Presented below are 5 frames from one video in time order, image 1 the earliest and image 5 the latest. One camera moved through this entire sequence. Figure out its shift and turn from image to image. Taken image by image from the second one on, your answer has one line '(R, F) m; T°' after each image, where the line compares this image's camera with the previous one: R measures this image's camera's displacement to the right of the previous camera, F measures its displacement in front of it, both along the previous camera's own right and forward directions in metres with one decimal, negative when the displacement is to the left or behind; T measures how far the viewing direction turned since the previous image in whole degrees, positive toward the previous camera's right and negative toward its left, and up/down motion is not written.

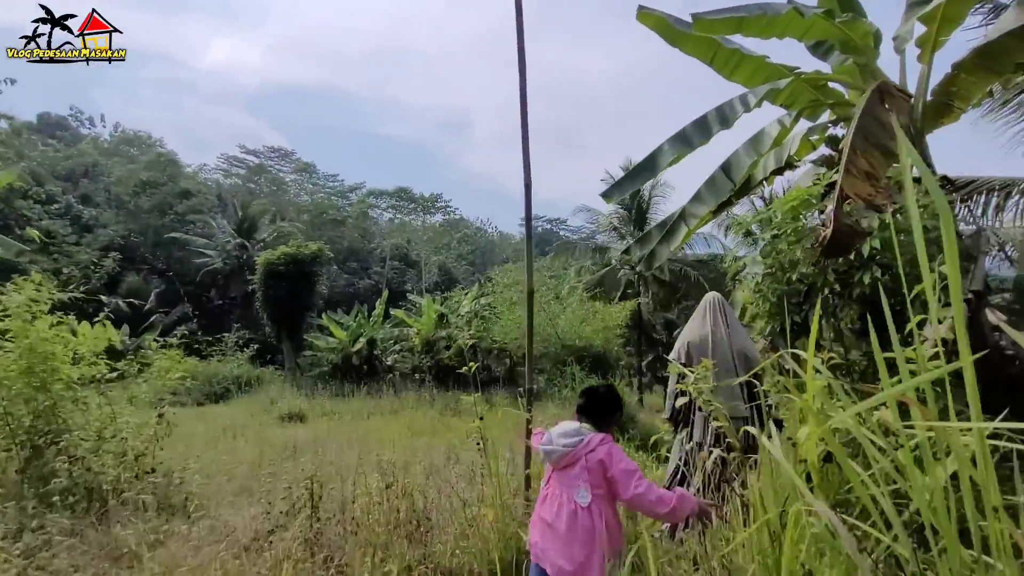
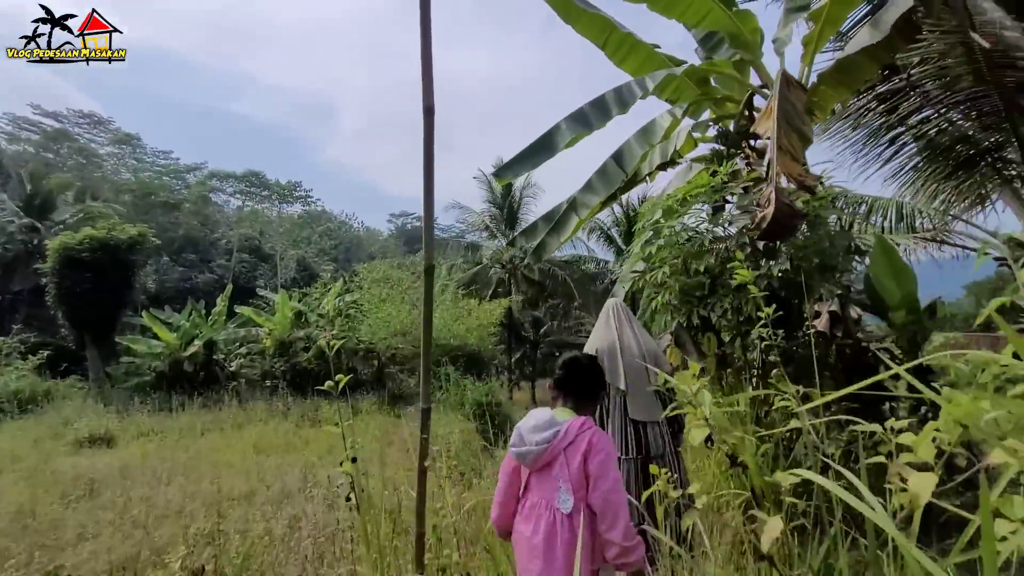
(-0.1, +0.5) m; +15°
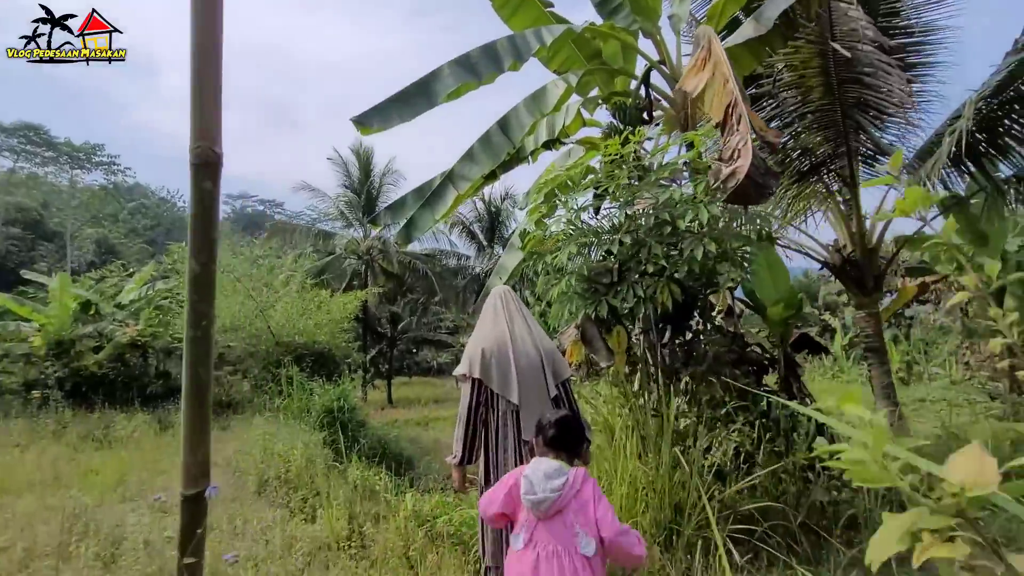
(0.0, +0.6) m; +17°
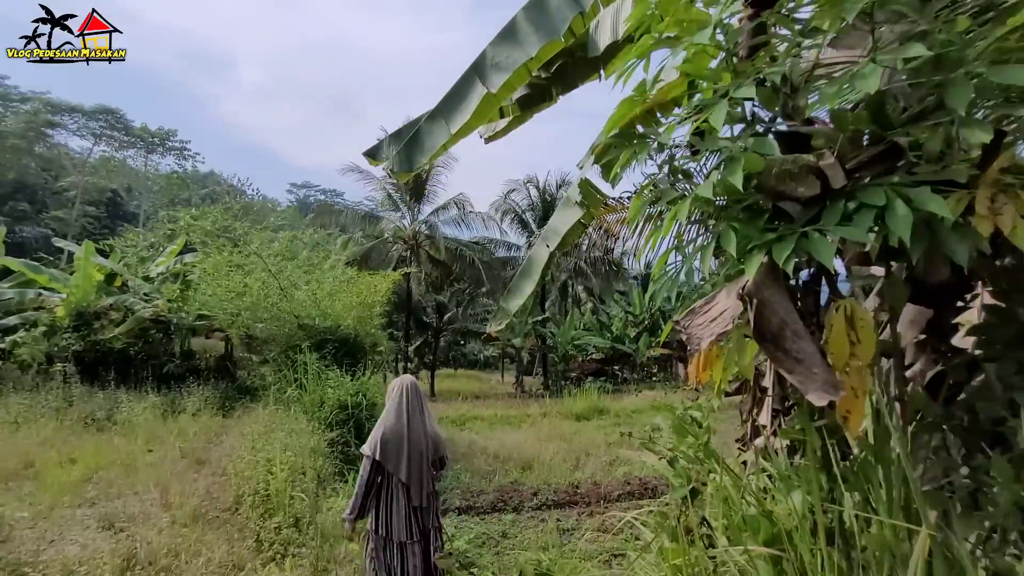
(0.0, +1.2) m; -6°
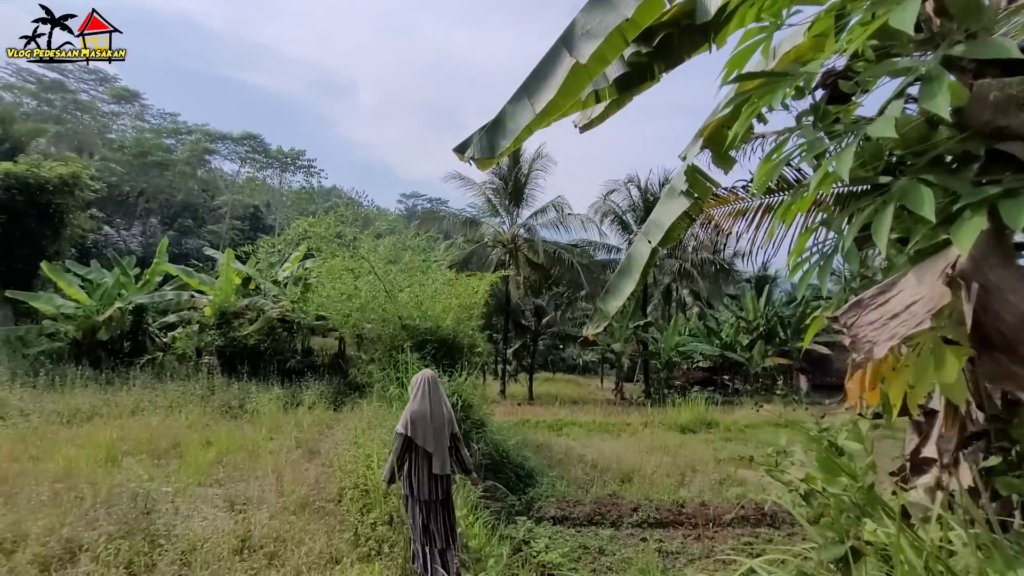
(0.0, +0.2) m; -12°
